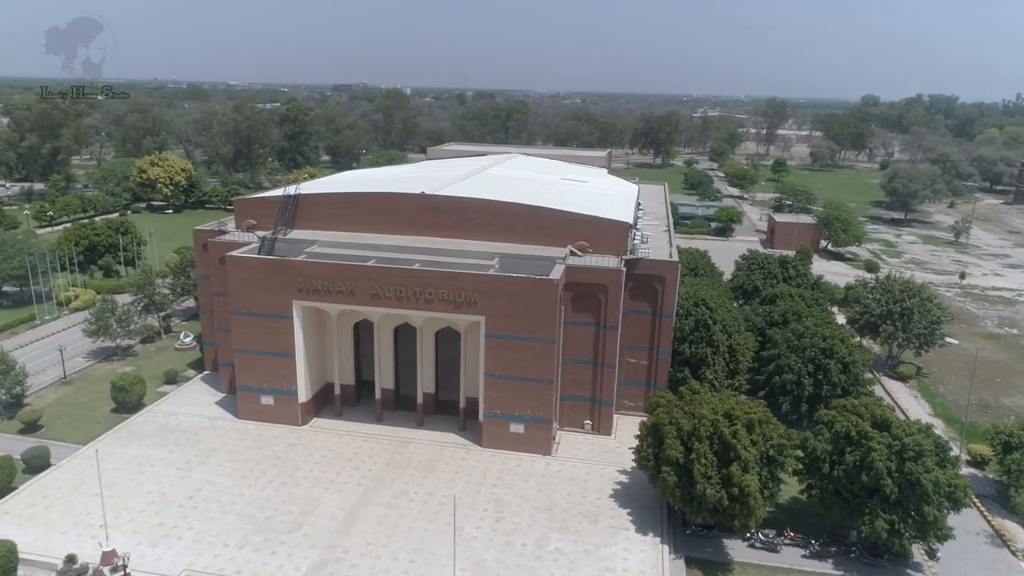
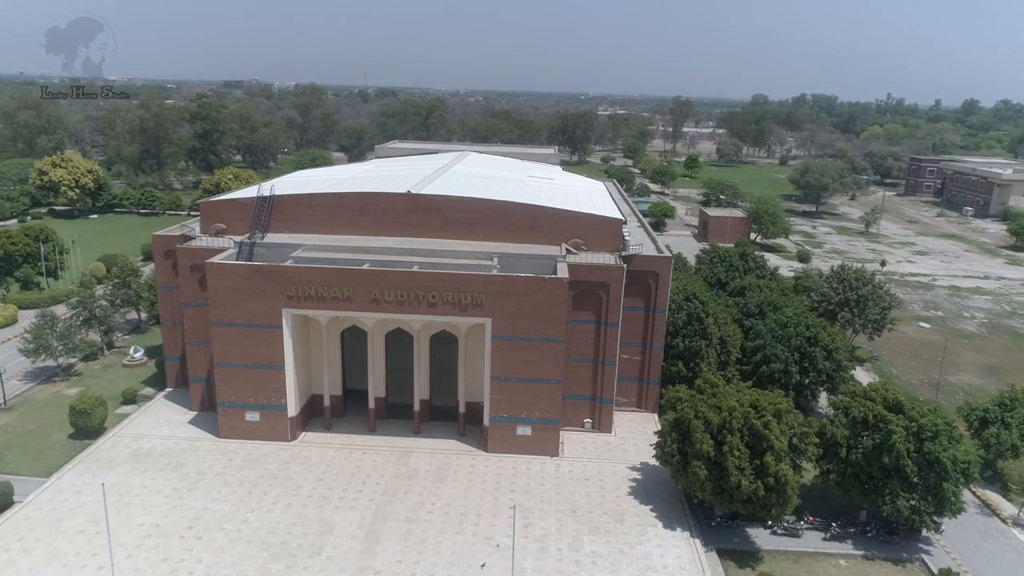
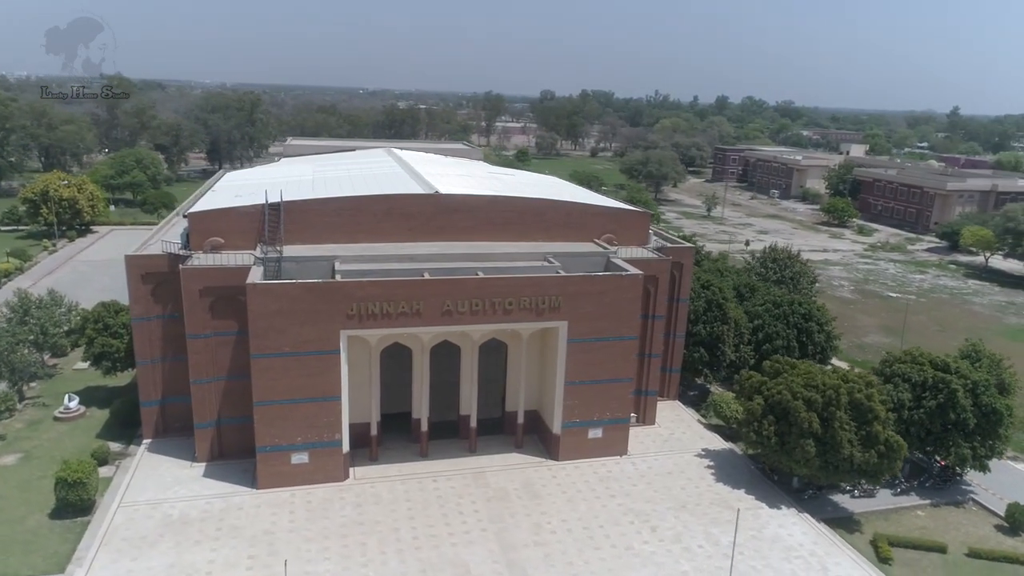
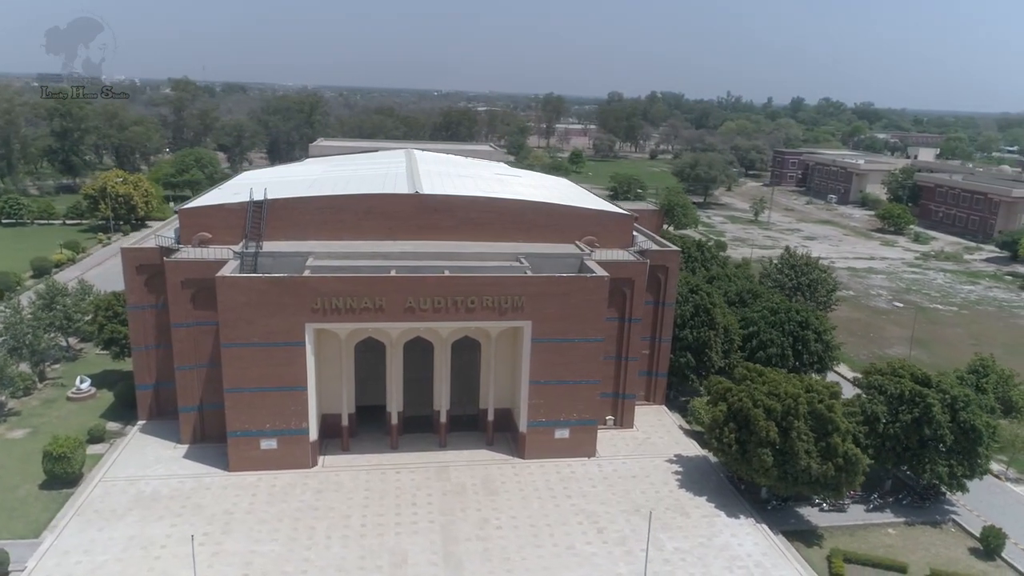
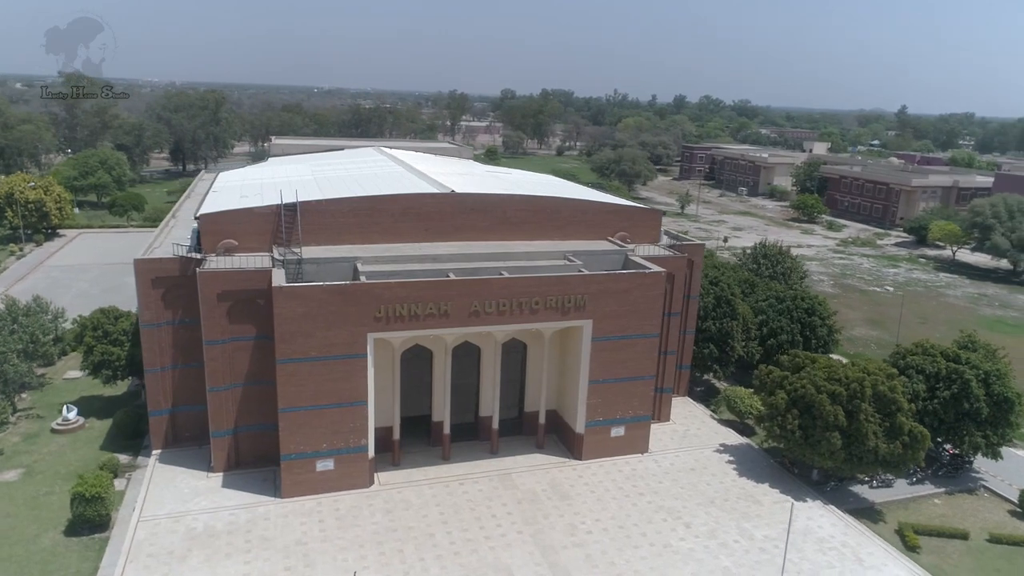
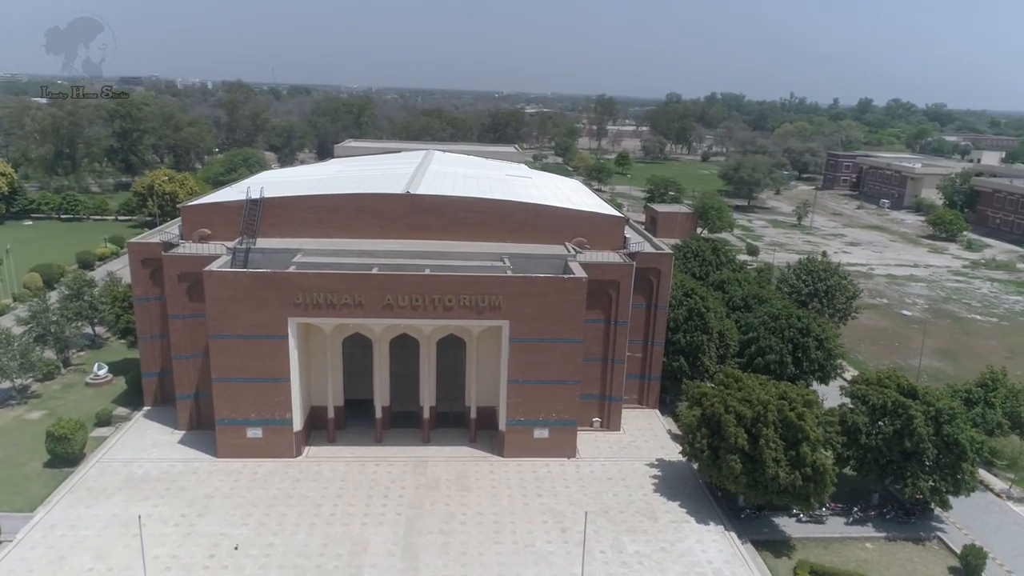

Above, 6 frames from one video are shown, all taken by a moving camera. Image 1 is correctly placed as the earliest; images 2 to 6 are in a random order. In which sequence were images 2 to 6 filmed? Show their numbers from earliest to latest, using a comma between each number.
2, 6, 4, 3, 5
